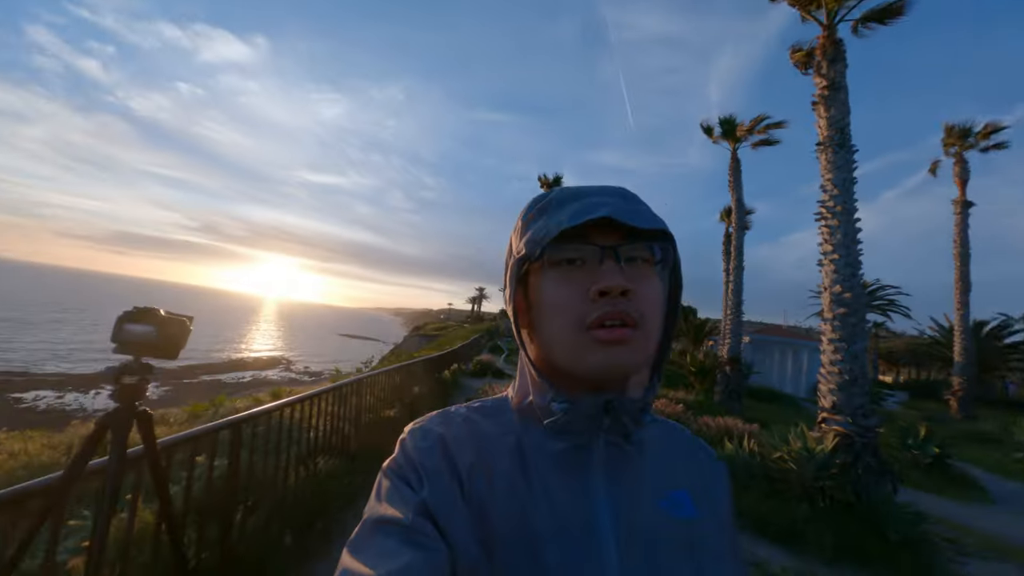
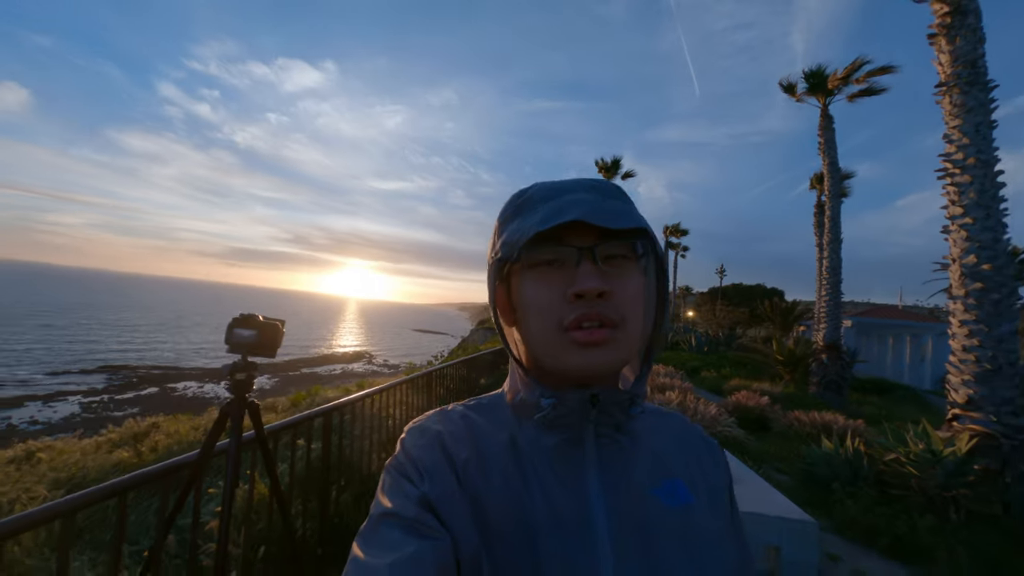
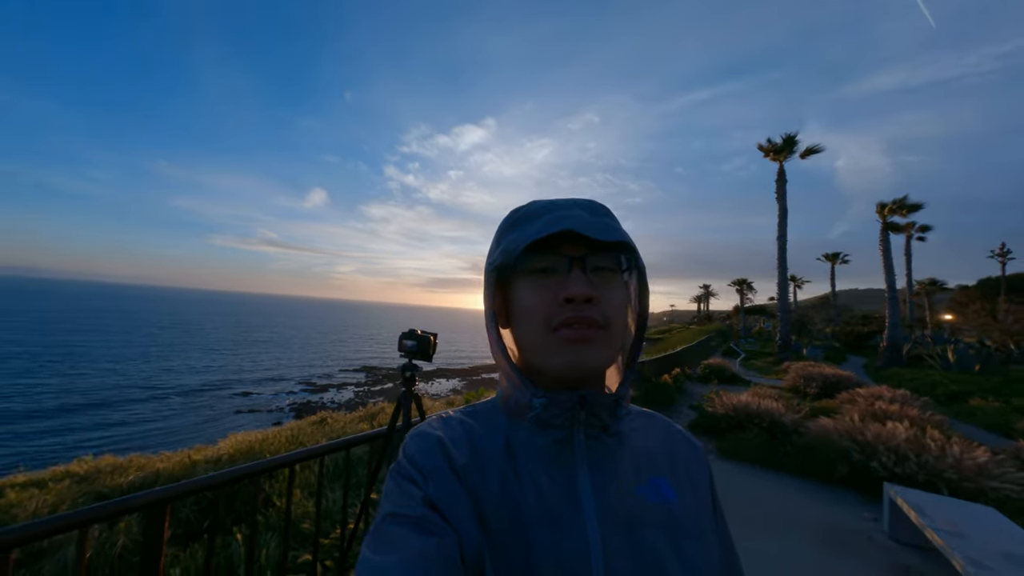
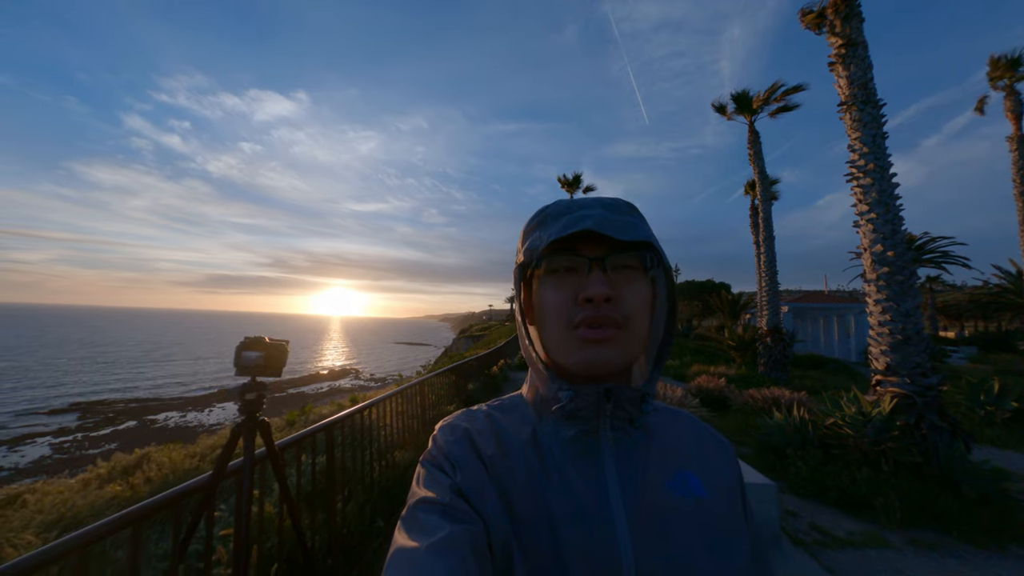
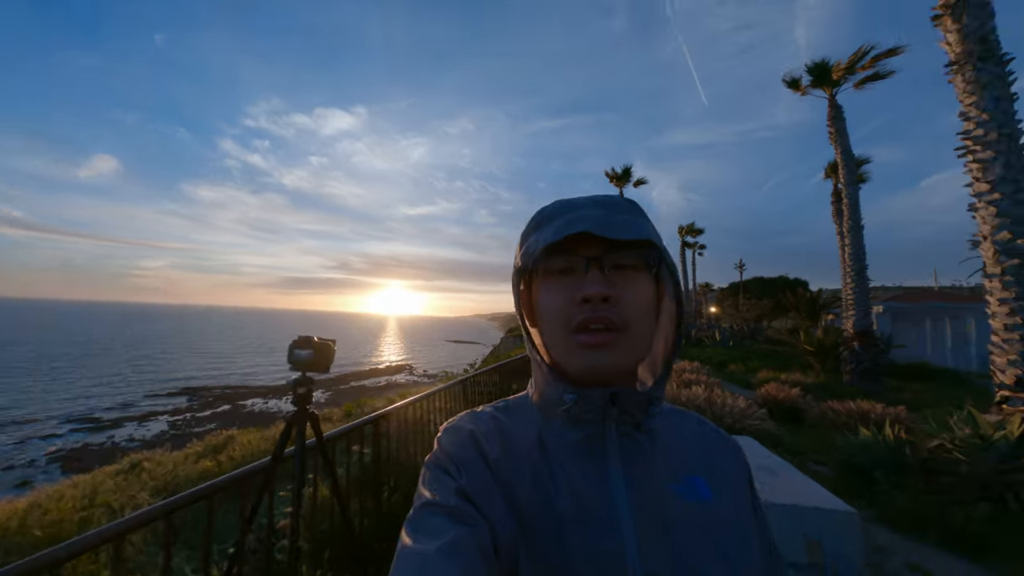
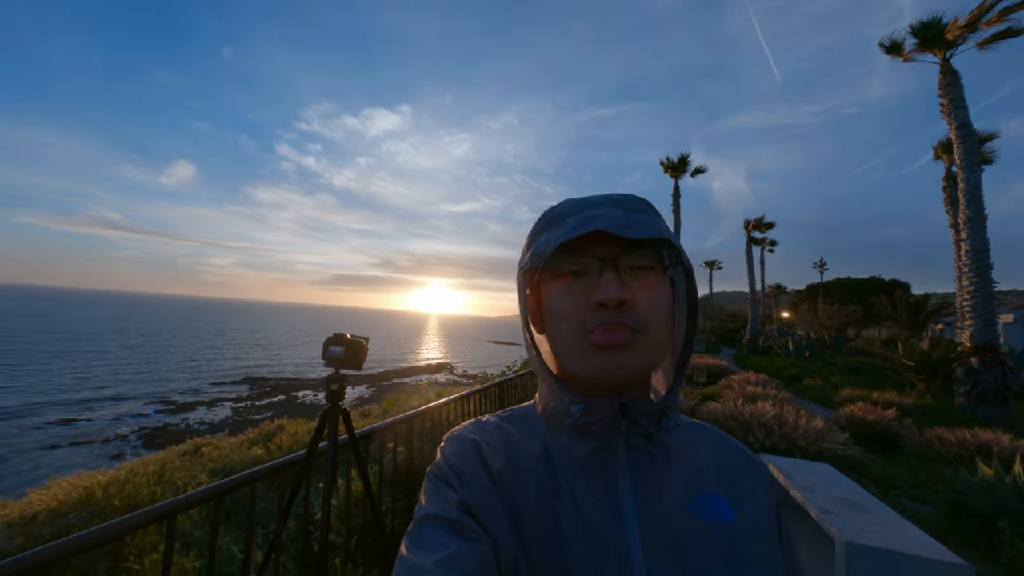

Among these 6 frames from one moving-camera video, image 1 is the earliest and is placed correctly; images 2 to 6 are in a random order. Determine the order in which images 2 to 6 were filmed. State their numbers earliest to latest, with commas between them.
2, 6, 3, 5, 4
